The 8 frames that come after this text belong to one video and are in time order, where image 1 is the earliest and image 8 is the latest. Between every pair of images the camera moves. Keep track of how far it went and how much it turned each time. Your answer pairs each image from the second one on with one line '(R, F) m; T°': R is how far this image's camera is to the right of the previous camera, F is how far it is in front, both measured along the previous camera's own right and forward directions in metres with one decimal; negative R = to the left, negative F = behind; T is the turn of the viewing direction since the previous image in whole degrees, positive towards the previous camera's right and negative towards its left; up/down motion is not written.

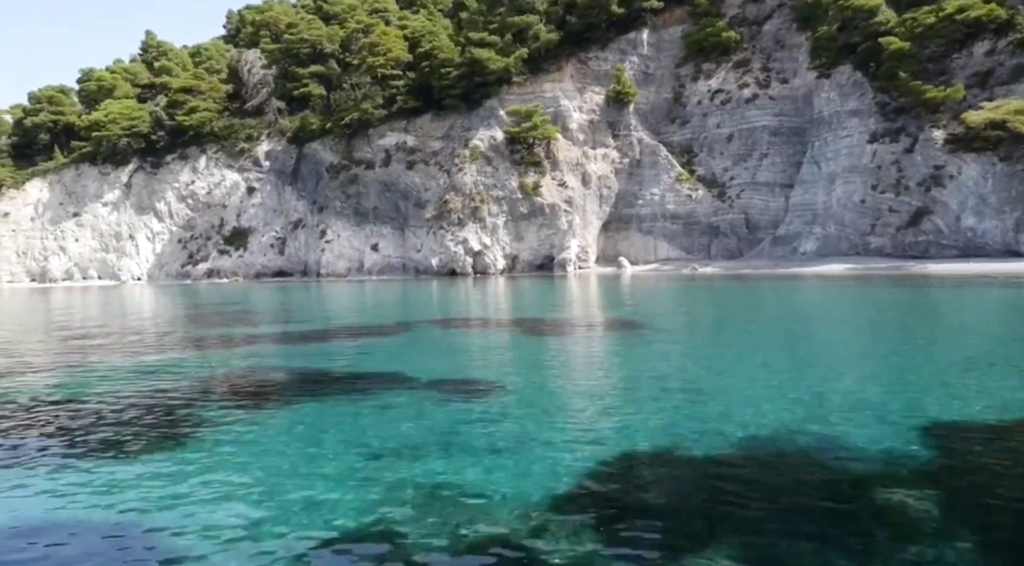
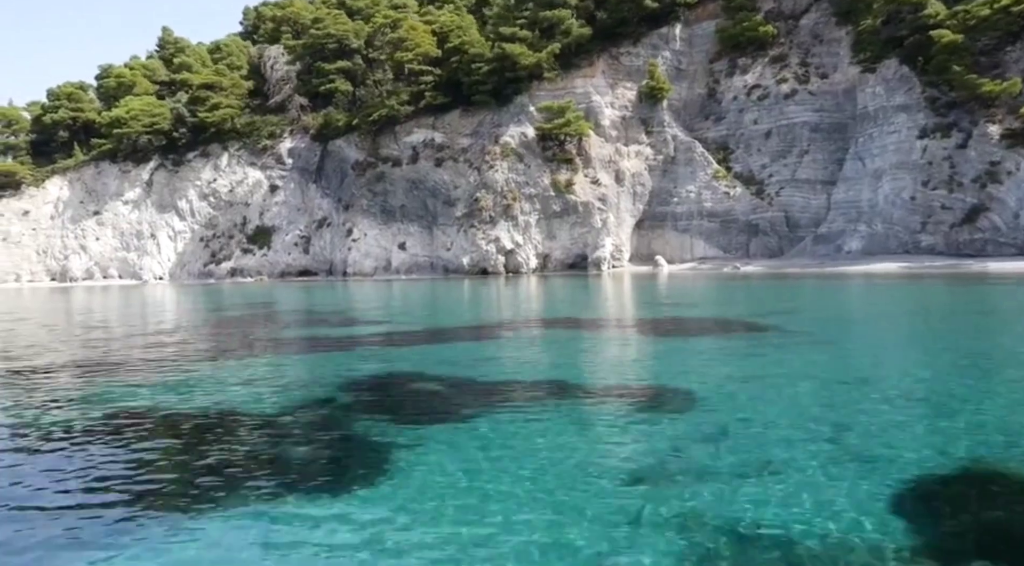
(-1.6, +0.7) m; 0°
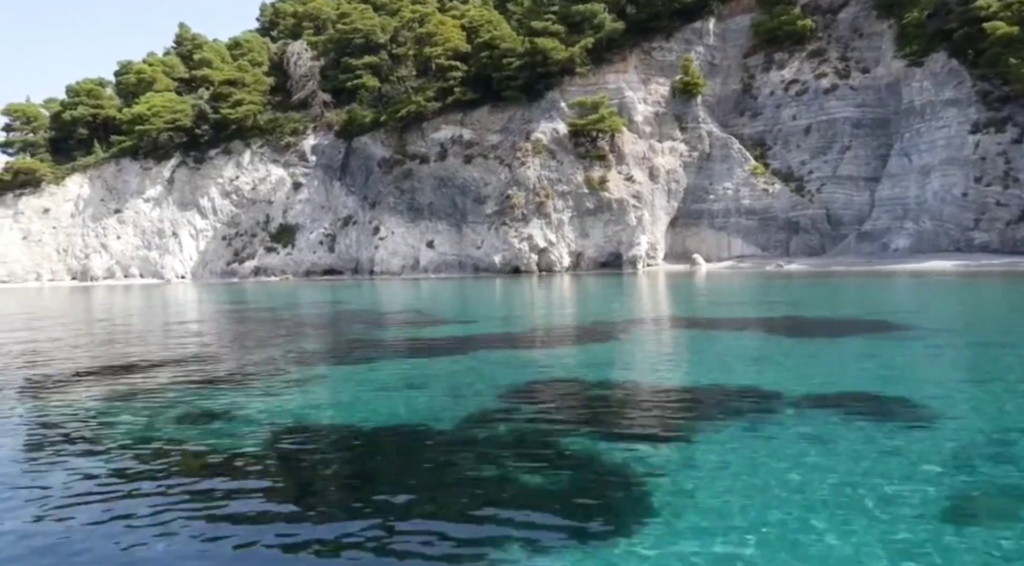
(-1.6, +0.7) m; 0°
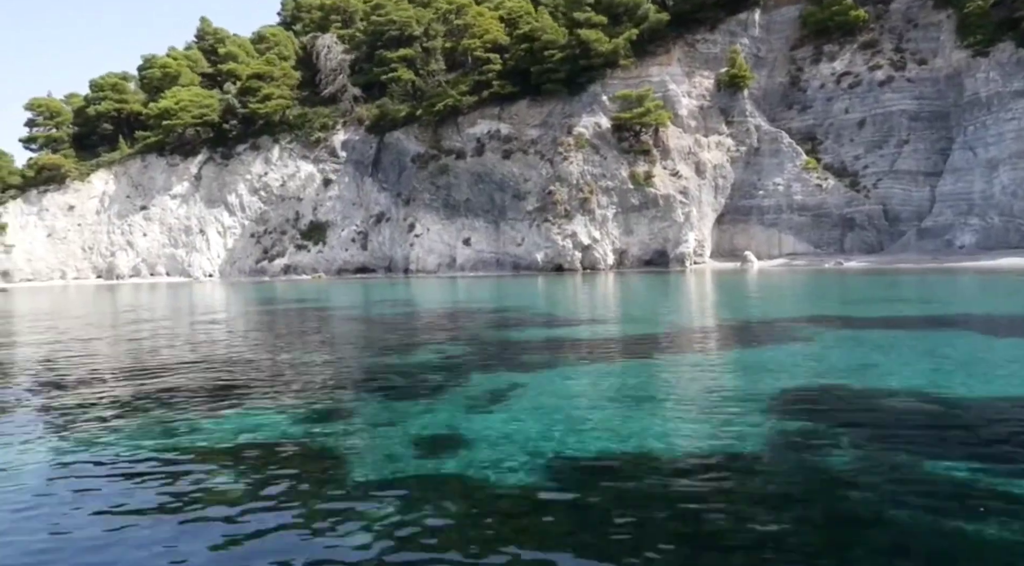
(-2.0, +1.1) m; 0°
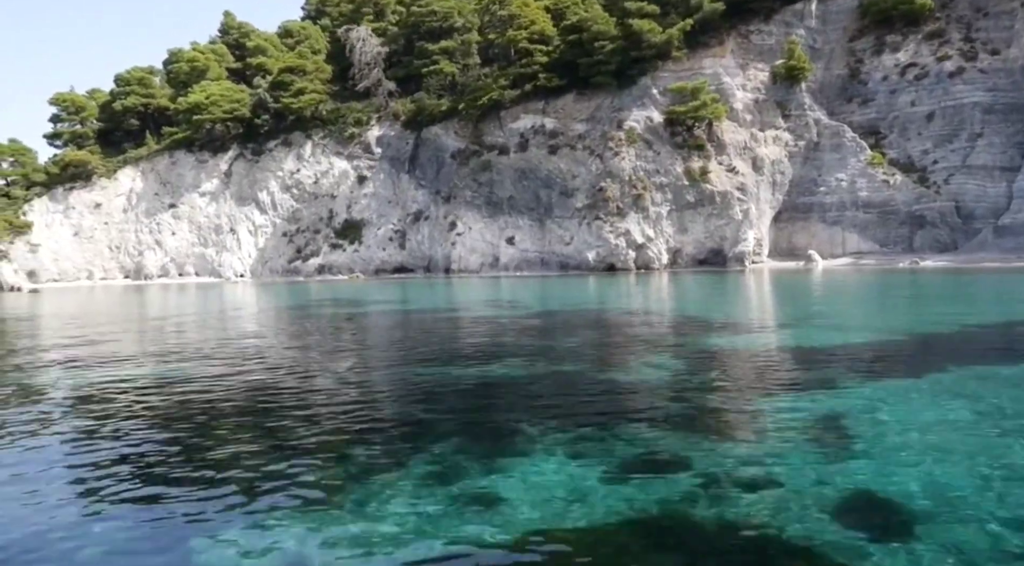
(-2.3, +1.5) m; 0°
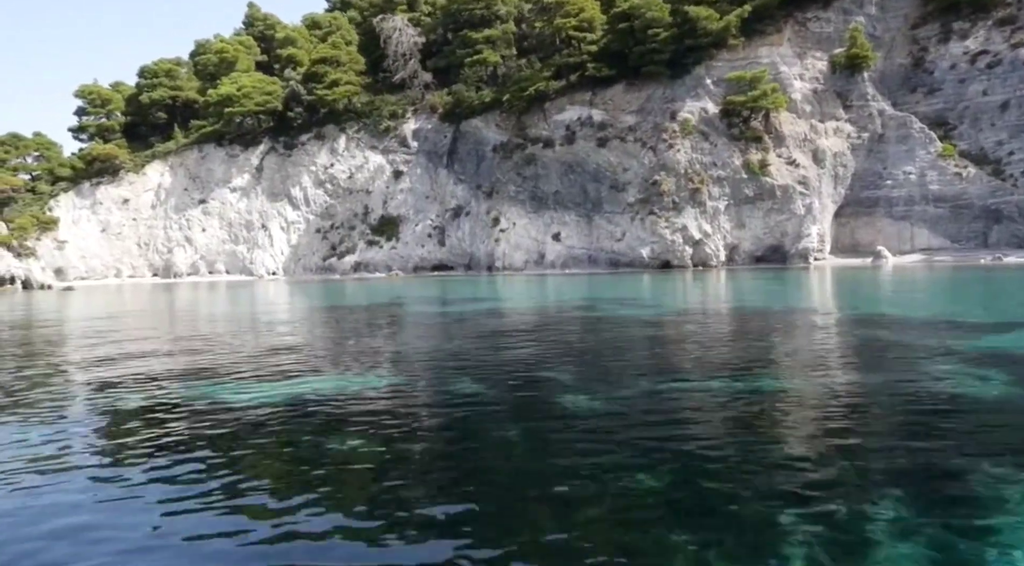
(-2.2, +1.5) m; 0°
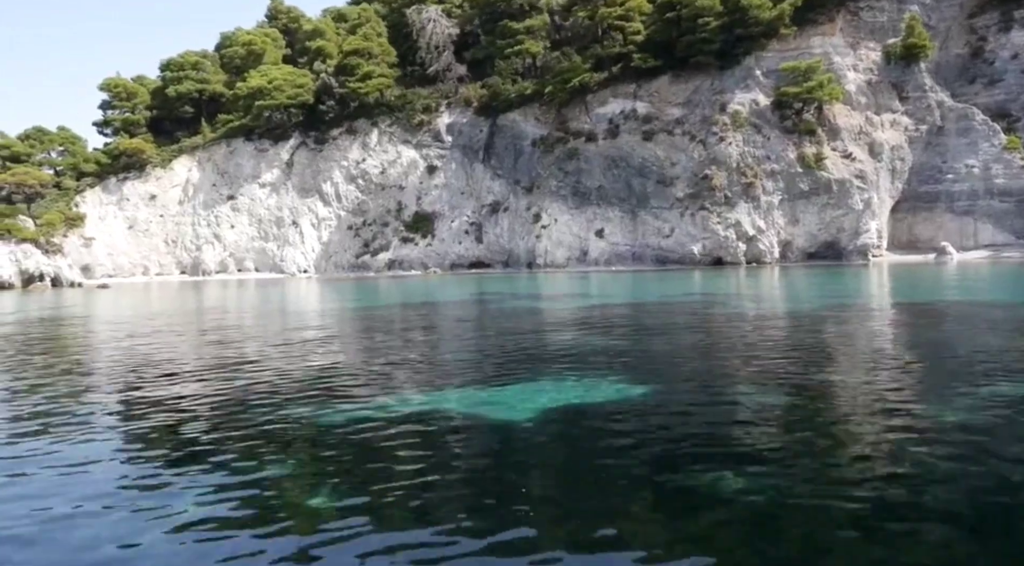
(-2.0, +1.2) m; 0°
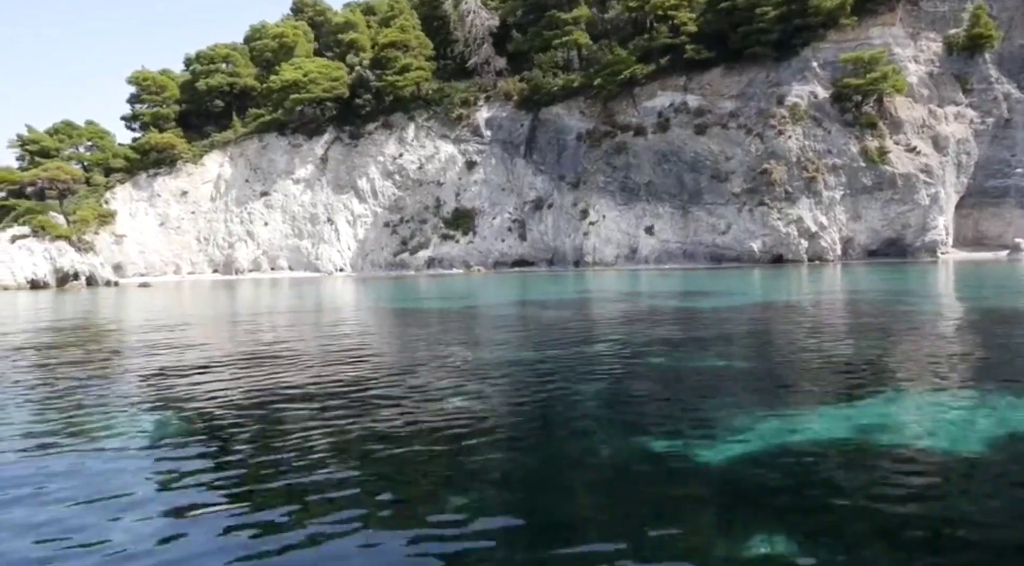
(-2.3, +1.2) m; 0°
